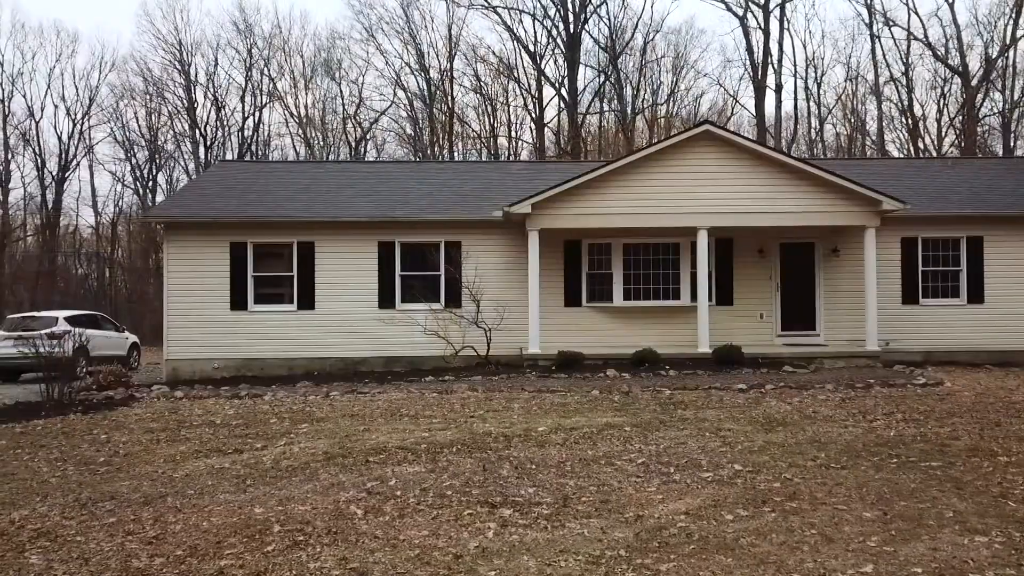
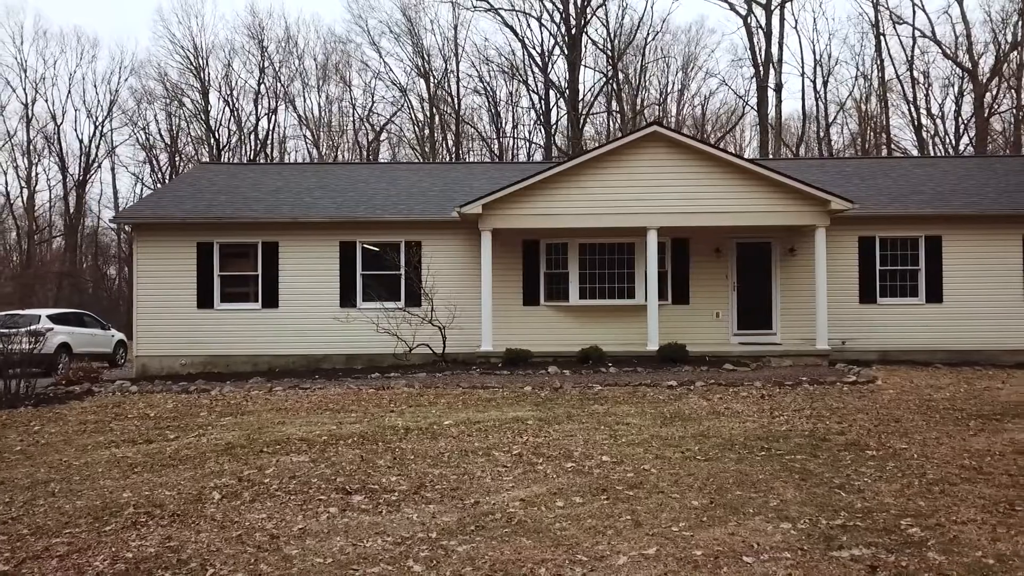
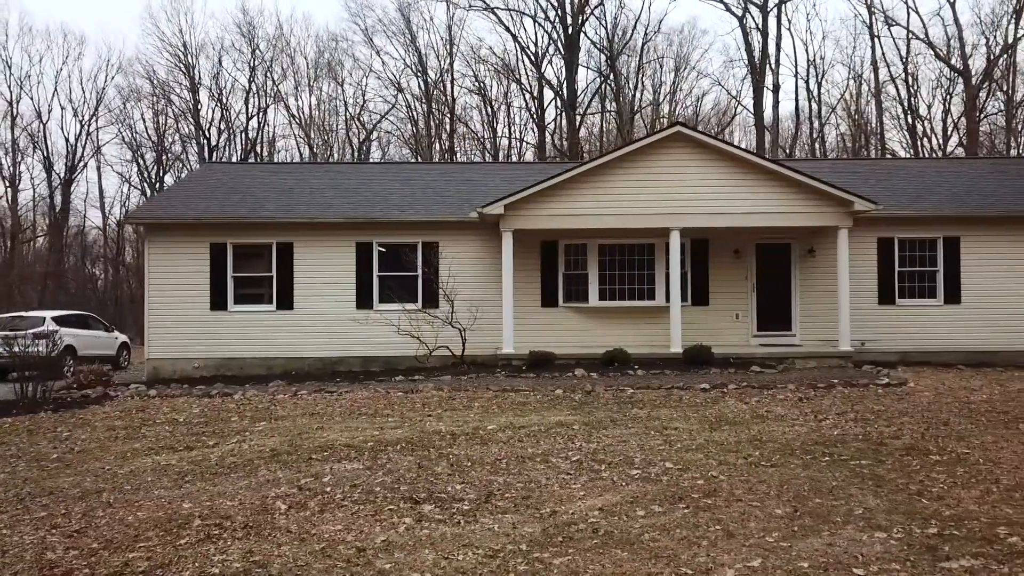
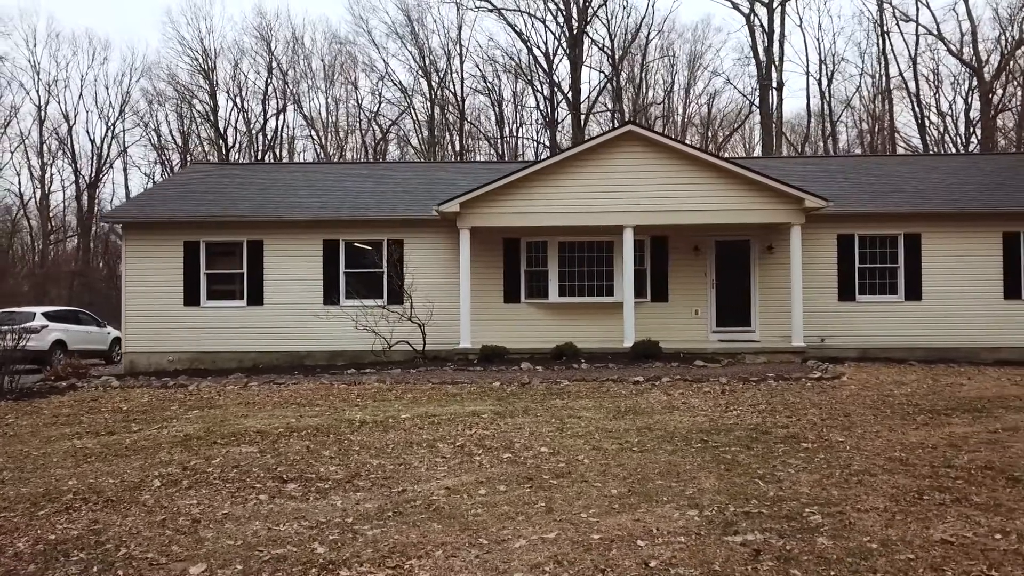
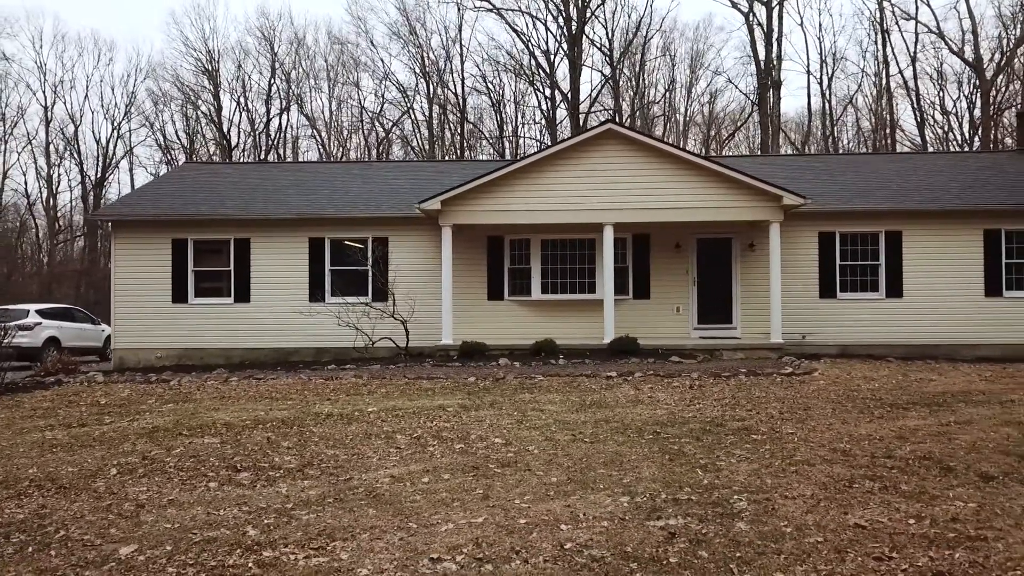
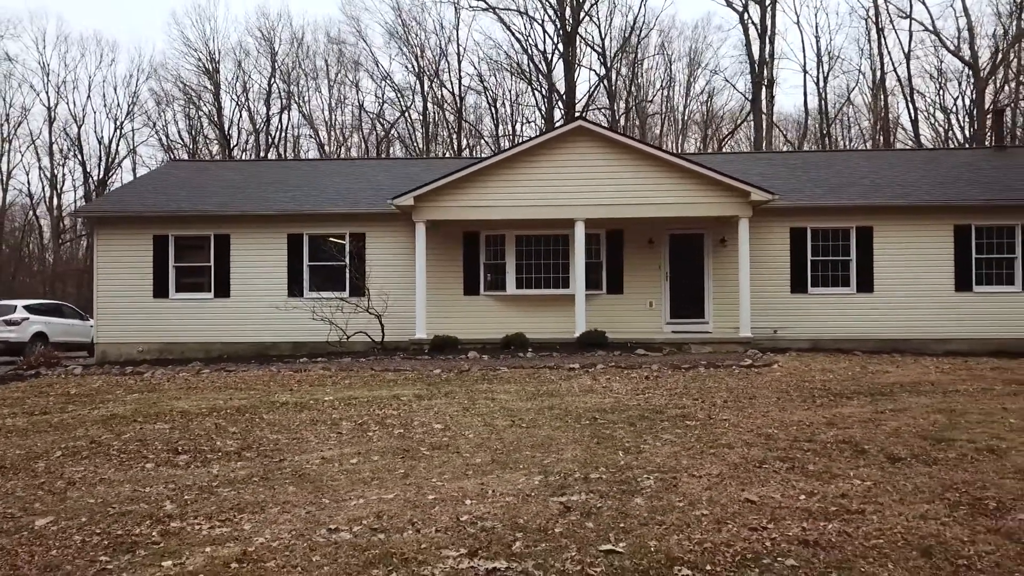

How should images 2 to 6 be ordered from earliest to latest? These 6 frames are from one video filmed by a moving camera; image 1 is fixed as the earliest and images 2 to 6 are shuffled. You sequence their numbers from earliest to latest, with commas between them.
3, 2, 4, 5, 6
